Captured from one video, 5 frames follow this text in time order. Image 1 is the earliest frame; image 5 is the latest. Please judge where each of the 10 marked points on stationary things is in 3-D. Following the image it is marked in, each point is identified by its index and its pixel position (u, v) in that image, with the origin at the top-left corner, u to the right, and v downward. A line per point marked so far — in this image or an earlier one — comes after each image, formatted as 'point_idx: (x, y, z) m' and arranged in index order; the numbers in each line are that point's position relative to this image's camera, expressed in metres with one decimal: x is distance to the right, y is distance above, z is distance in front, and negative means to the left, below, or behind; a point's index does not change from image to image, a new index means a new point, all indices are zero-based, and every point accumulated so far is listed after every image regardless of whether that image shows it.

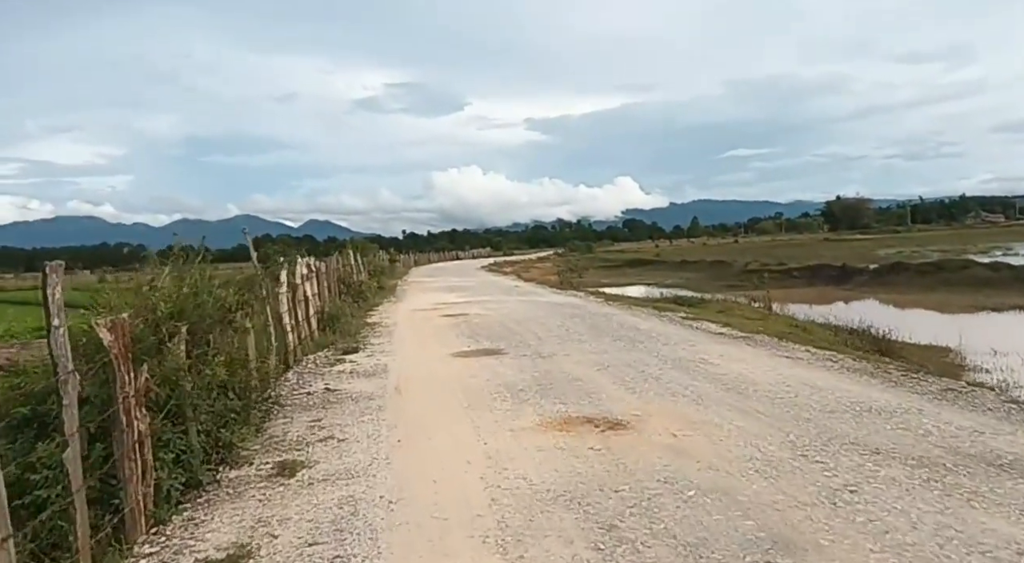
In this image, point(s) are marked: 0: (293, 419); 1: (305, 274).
0: (-2.5, -1.6, +8.7) m
1: (-4.5, +0.1, +16.4) m
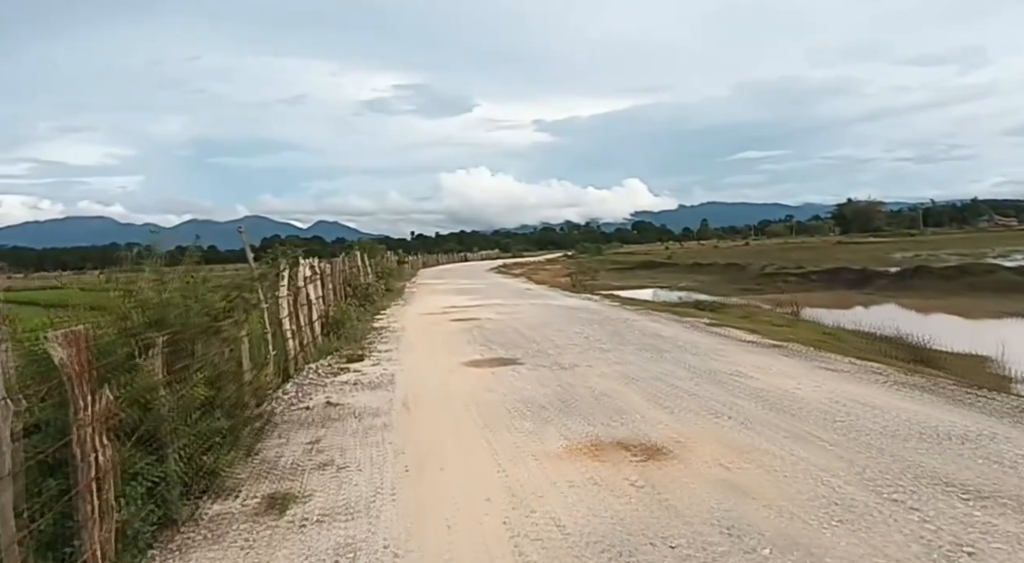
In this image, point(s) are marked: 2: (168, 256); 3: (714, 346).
0: (-2.3, -1.6, +7.8) m
1: (-4.2, +0.1, +15.5) m
2: (-3.3, +0.2, +7.2) m
3: (+3.6, -1.2, +13.4) m
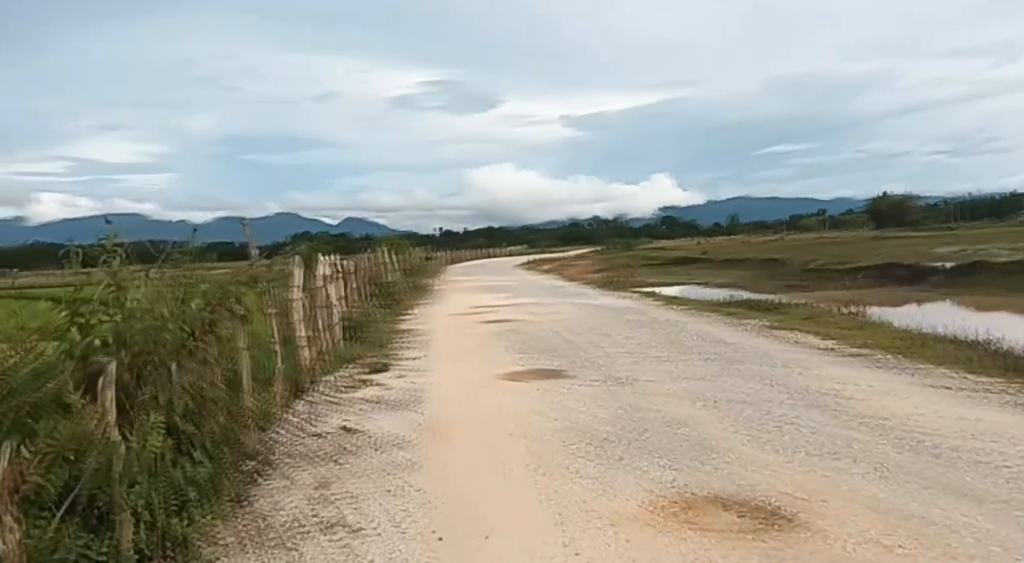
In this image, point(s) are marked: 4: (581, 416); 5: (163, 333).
0: (-1.8, -1.7, +6.2) m
1: (-3.4, +0.1, +14.0) m
2: (-2.8, +0.2, +5.6) m
3: (+4.2, -1.2, +11.6) m
4: (+0.7, -1.4, +8.0) m
5: (-2.5, -0.4, +5.4) m
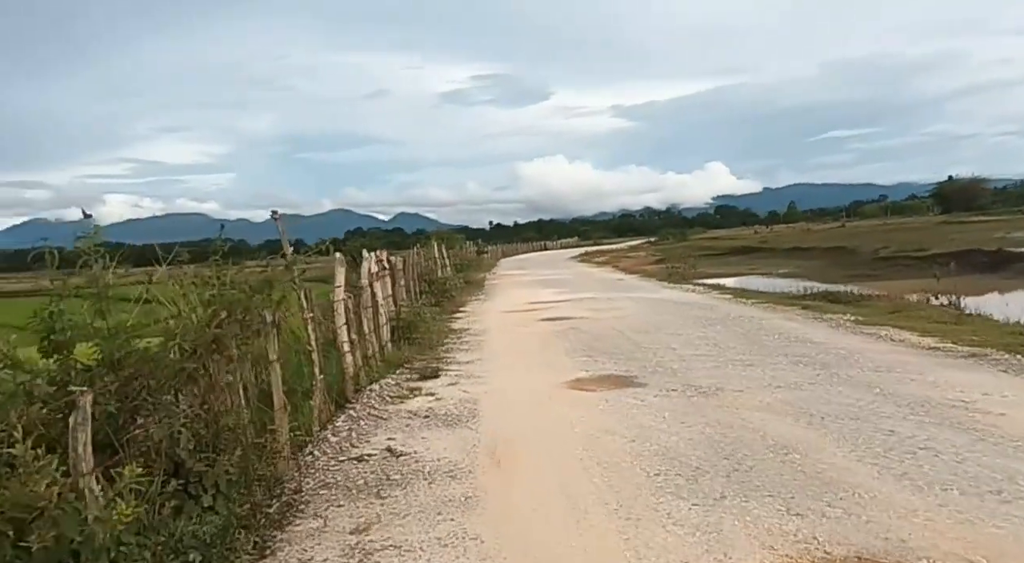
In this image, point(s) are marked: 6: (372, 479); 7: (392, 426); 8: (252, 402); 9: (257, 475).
0: (-1.3, -1.7, +5.2) m
1: (-2.4, +0.1, +13.1) m
2: (-2.3, +0.2, +4.7) m
3: (+5.1, -1.0, +10.2) m
4: (+1.4, -1.4, +6.8) m
5: (-2.0, -0.4, +4.4) m
6: (-1.1, -1.6, +6.2) m
7: (-1.2, -1.5, +7.9) m
8: (-2.2, -1.0, +6.3) m
9: (-1.8, -1.4, +5.5) m
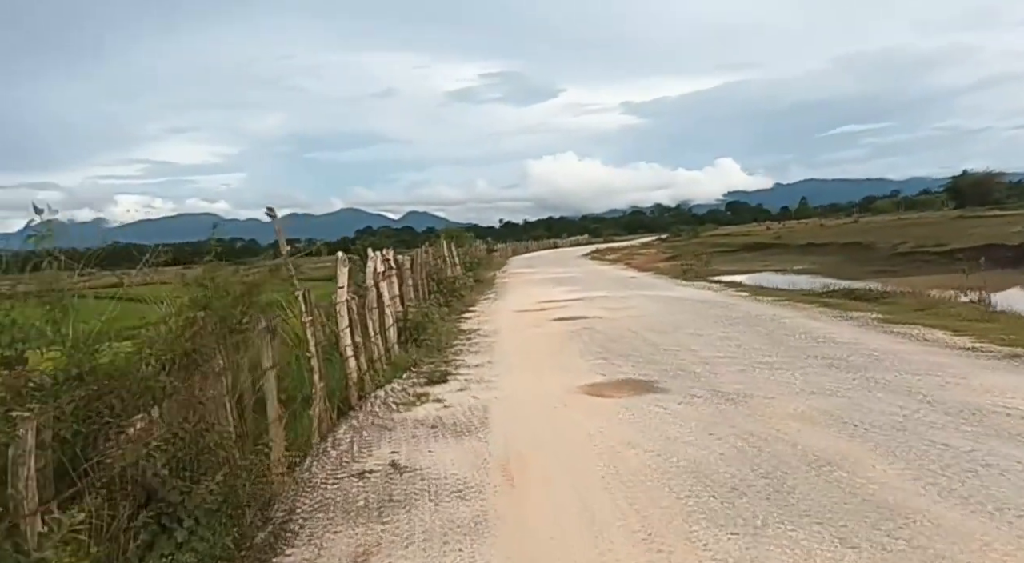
0: (-1.2, -1.7, +4.7) m
1: (-2.2, +0.1, +12.5) m
2: (-2.3, +0.1, +4.2) m
3: (+5.3, -1.0, +9.6) m
4: (+1.5, -1.4, +6.2) m
5: (-2.0, -0.4, +3.9) m
6: (-1.0, -1.6, +5.7) m
7: (-1.1, -1.5, +7.4) m
8: (-2.1, -1.0, +5.8) m
9: (-1.7, -1.4, +4.9) m
